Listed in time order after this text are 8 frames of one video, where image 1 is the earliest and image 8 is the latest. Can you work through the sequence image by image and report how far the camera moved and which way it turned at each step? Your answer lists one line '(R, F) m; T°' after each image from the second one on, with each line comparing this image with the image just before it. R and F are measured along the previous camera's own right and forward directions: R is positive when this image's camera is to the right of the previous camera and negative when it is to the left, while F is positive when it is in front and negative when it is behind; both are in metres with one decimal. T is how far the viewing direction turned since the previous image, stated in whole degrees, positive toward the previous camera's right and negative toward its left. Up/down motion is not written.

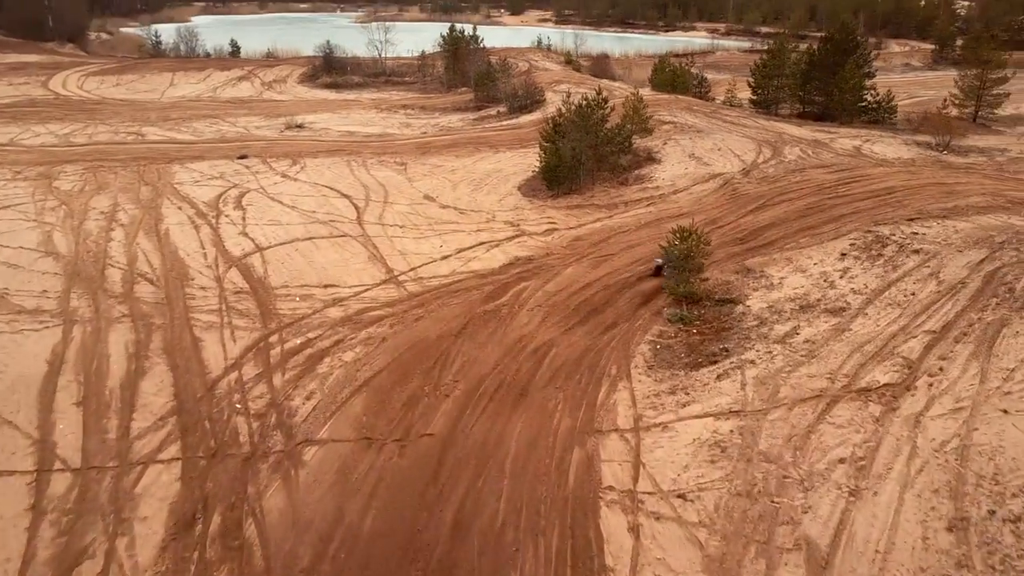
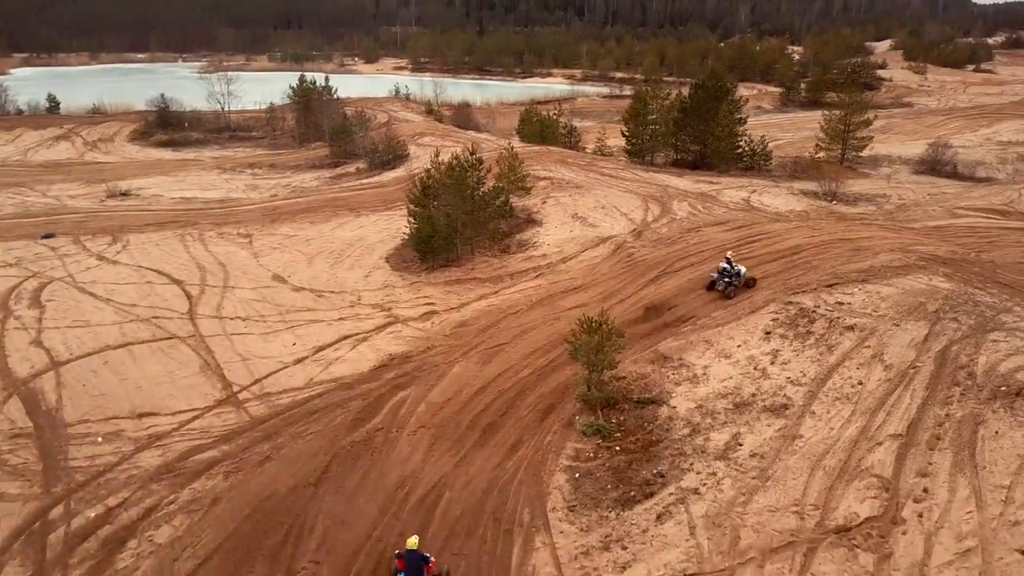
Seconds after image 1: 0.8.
(0.0, +2.9) m; +9°
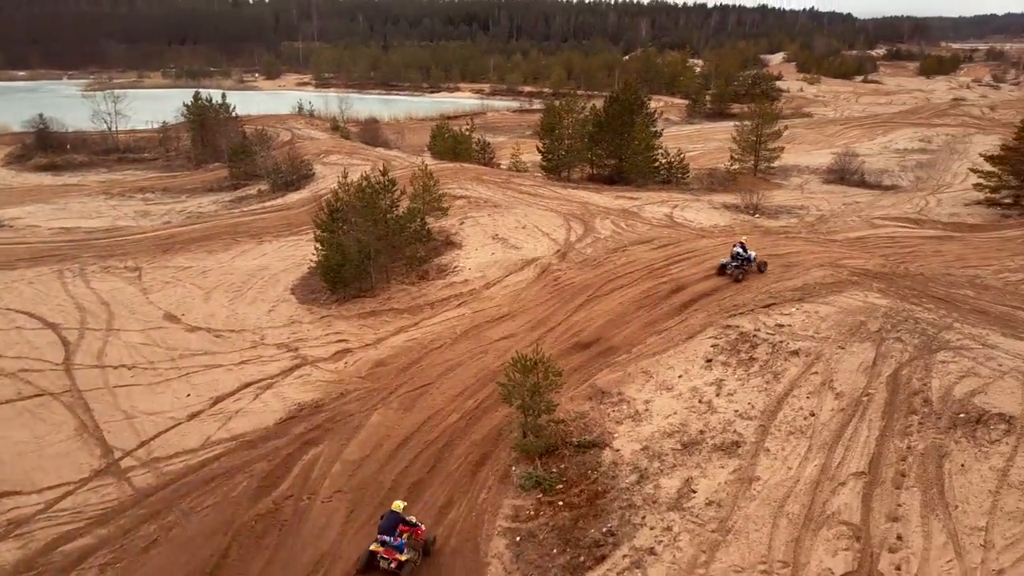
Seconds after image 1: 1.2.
(-0.1, +1.2) m; +6°
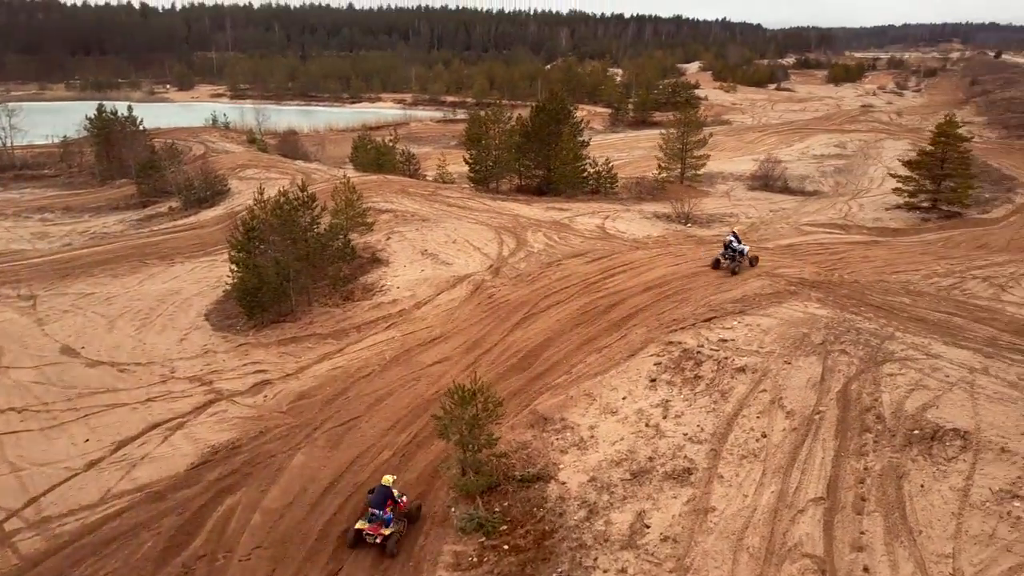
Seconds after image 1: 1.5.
(-0.1, +0.8) m; +5°
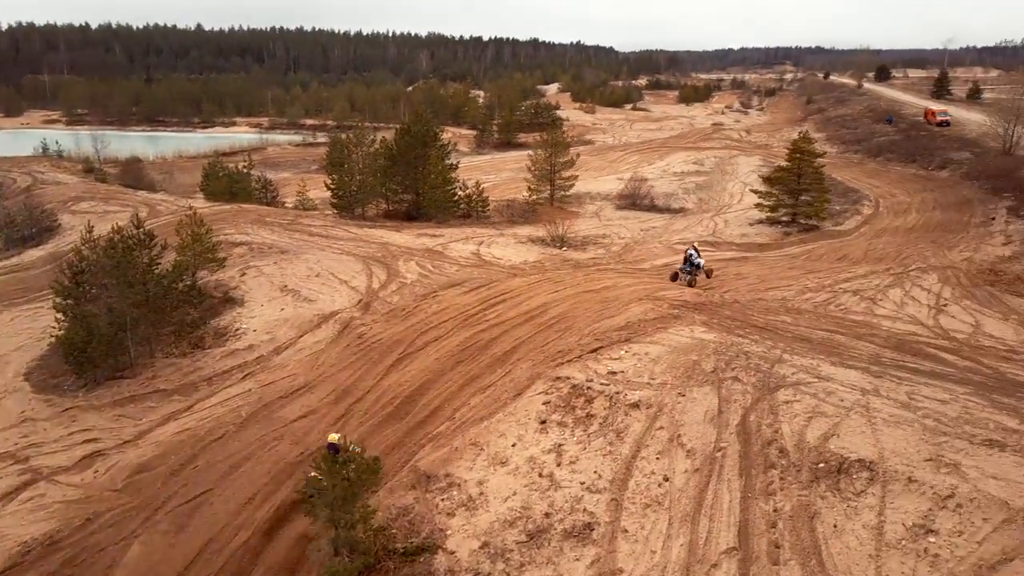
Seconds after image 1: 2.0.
(0.0, +1.1) m; +9°
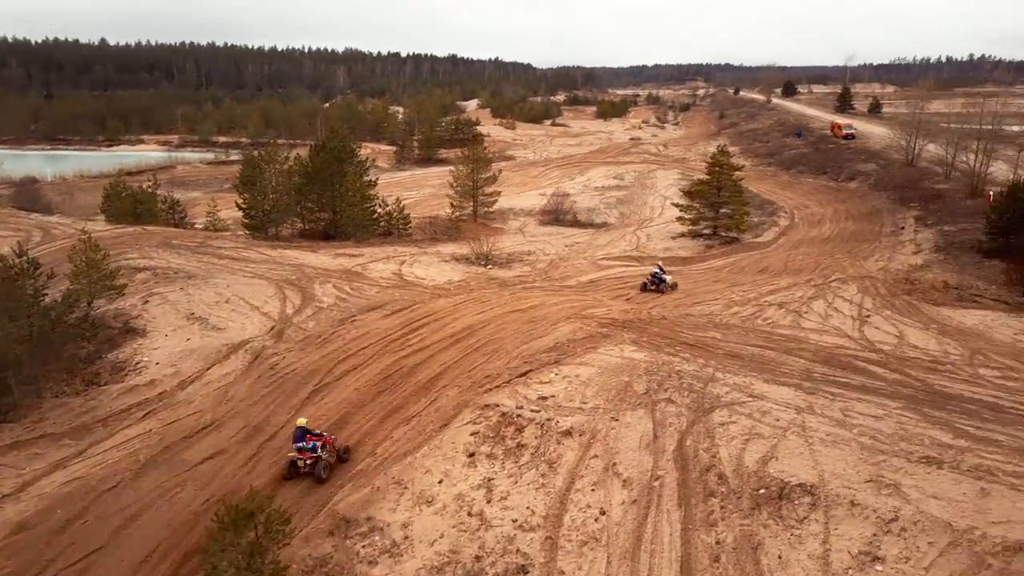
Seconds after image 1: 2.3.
(0.0, +0.6) m; +5°
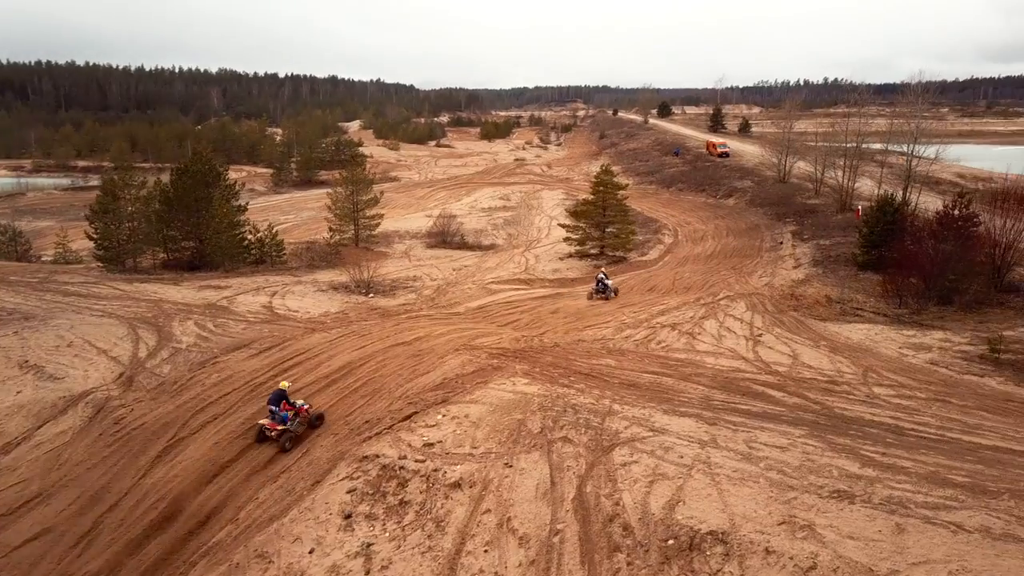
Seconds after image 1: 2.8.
(+0.2, +1.0) m; +8°
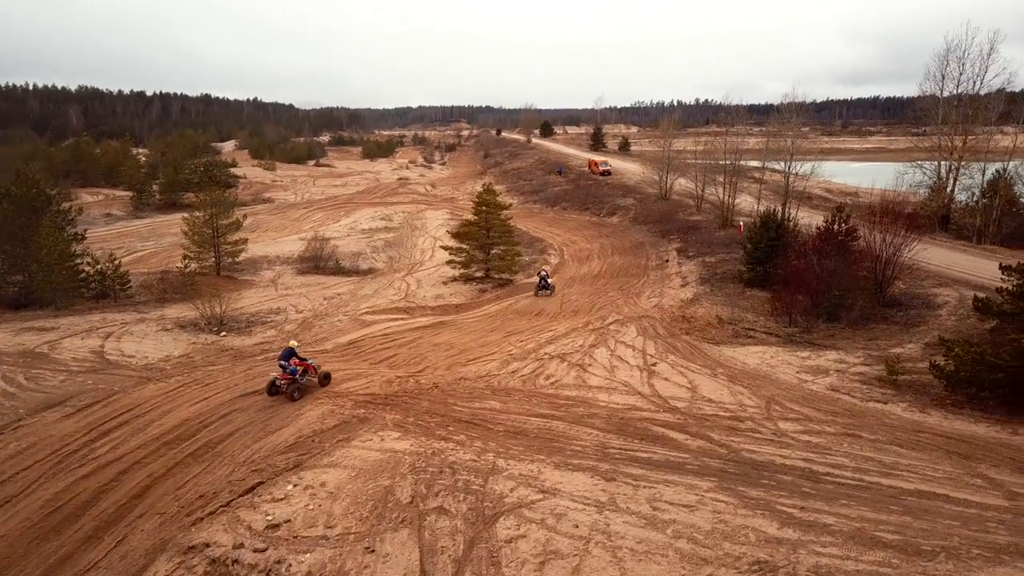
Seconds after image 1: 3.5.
(+0.3, +1.6) m; +8°
